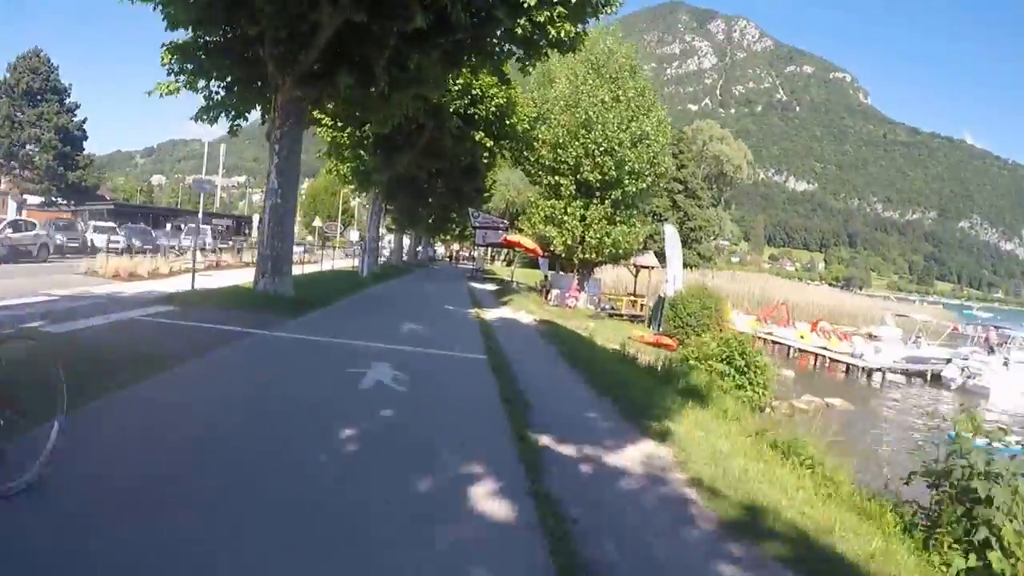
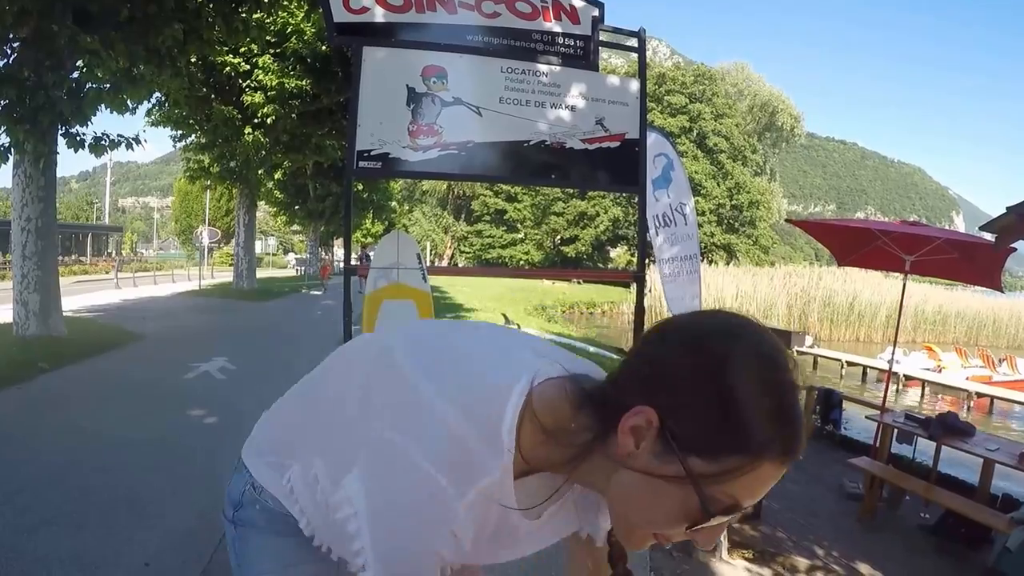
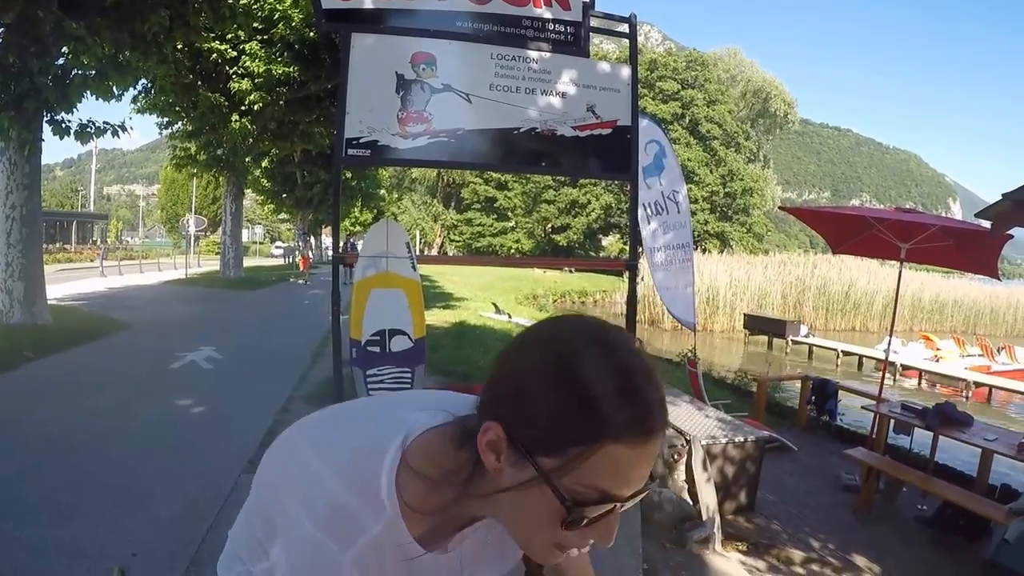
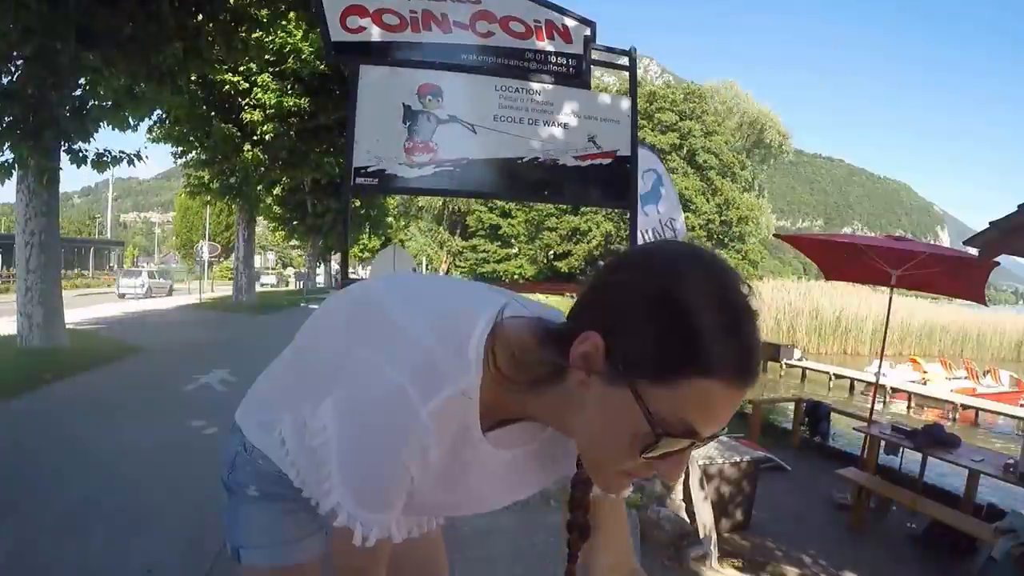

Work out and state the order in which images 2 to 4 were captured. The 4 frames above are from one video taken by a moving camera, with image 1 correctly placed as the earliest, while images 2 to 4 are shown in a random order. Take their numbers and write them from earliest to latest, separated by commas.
4, 2, 3
